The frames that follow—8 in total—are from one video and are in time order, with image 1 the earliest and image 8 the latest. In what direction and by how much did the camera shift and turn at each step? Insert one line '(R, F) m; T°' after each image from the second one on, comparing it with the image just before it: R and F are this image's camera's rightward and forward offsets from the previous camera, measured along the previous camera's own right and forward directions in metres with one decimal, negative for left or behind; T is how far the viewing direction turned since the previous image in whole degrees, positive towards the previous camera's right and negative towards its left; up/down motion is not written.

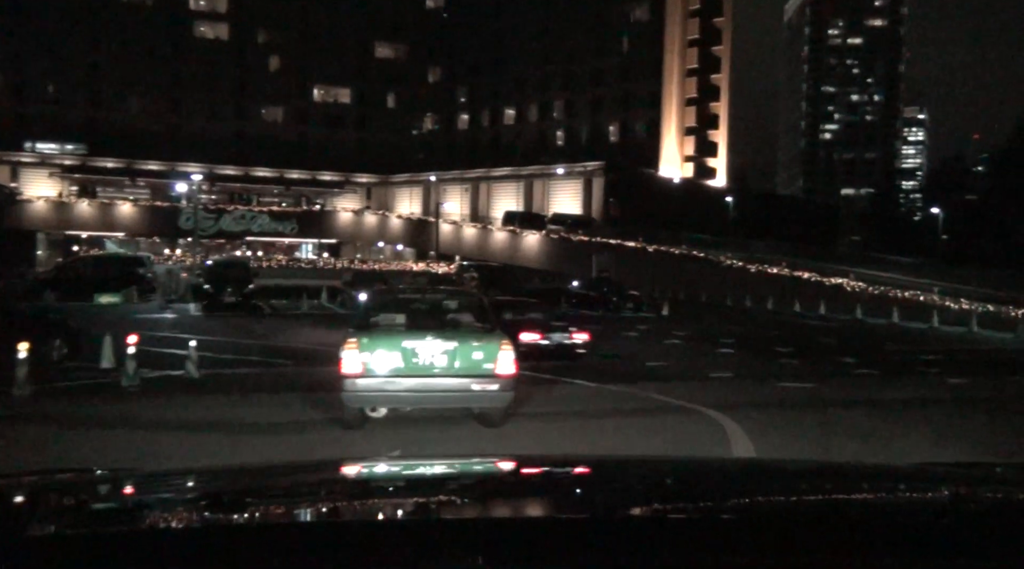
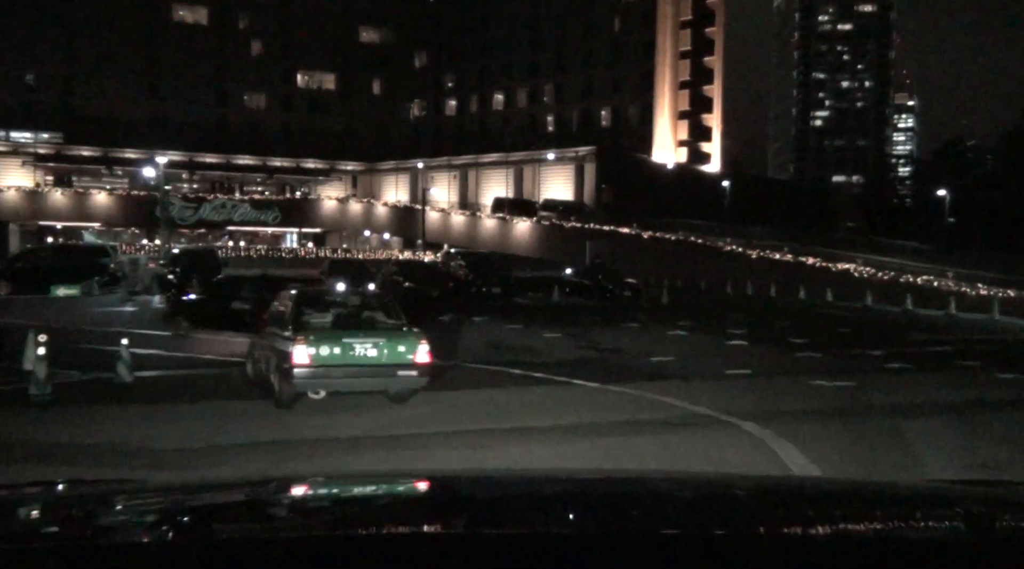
(+0.1, +2.5) m; +1°
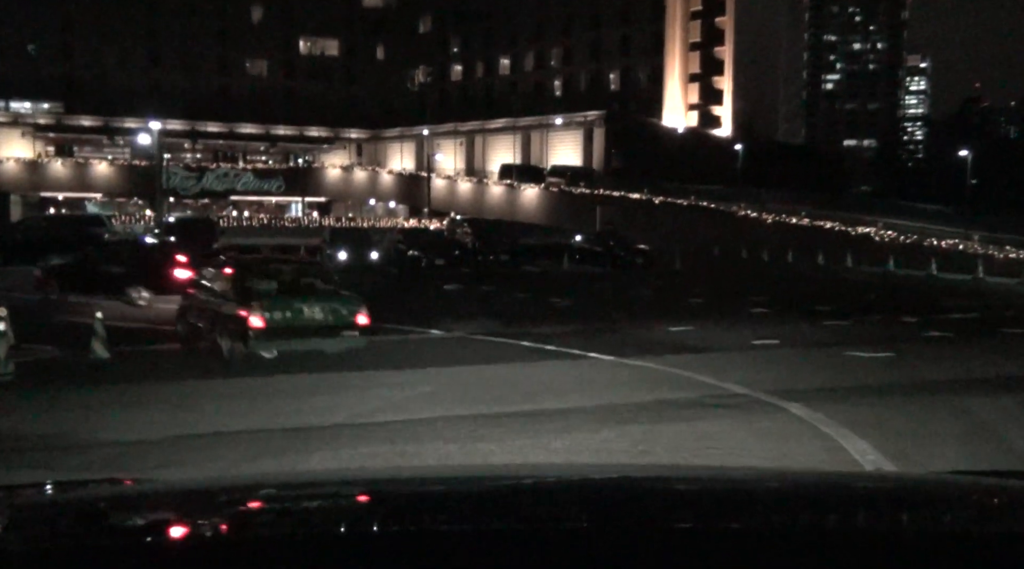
(0.0, +1.3) m; 0°
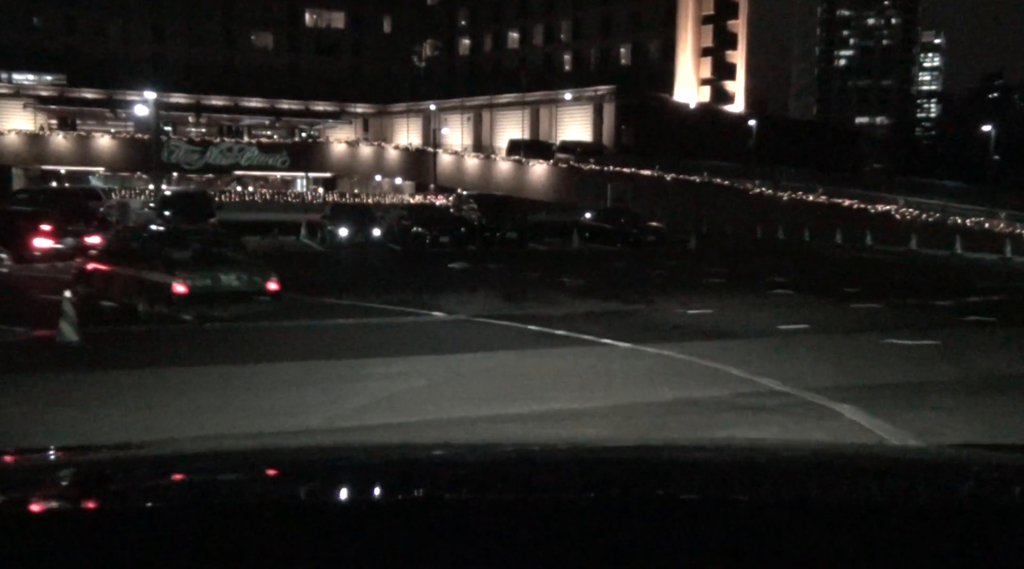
(0.0, +1.2) m; 0°
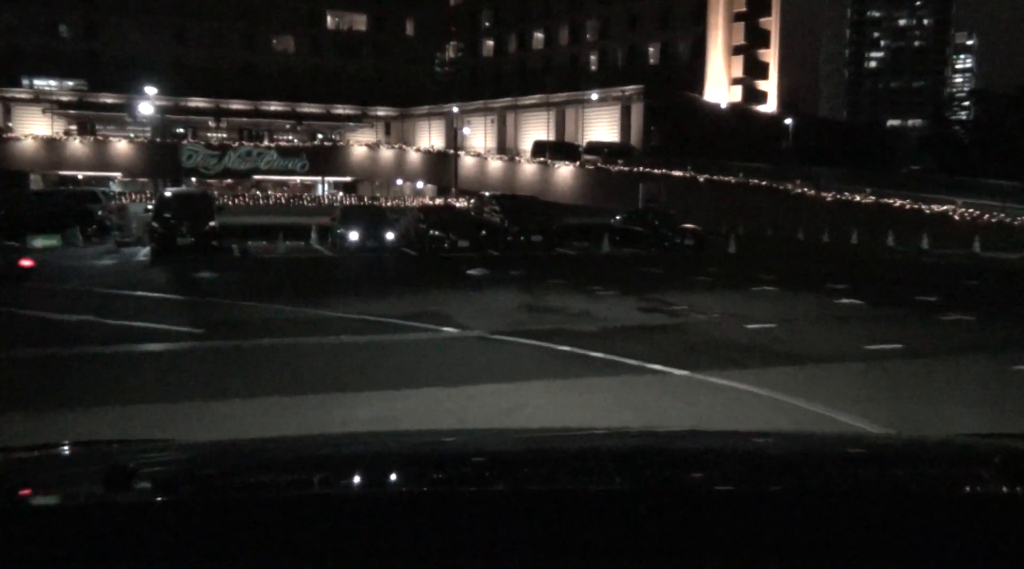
(0.0, +2.6) m; -1°
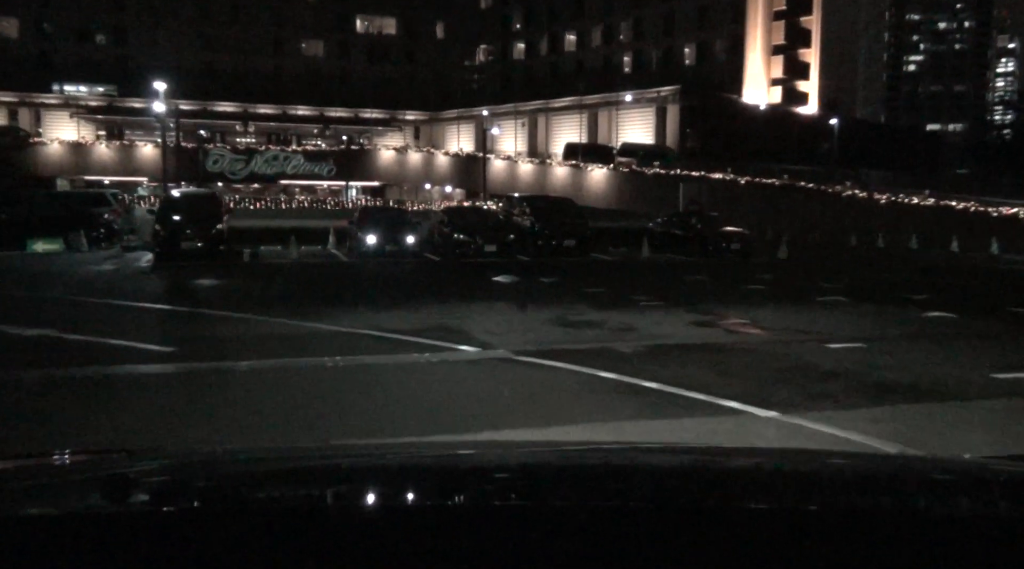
(0.0, +2.4) m; -2°
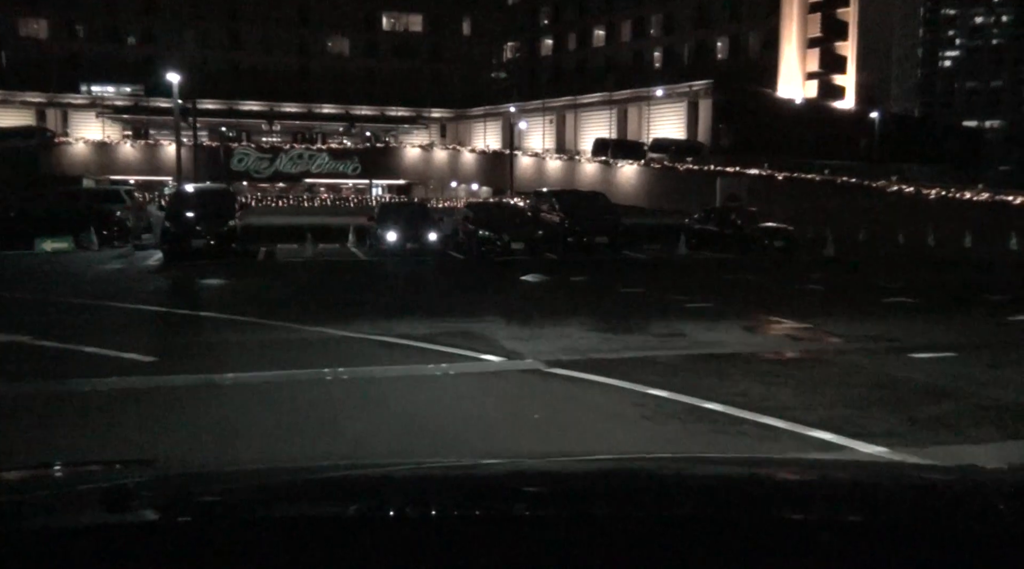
(0.0, +1.6) m; -2°
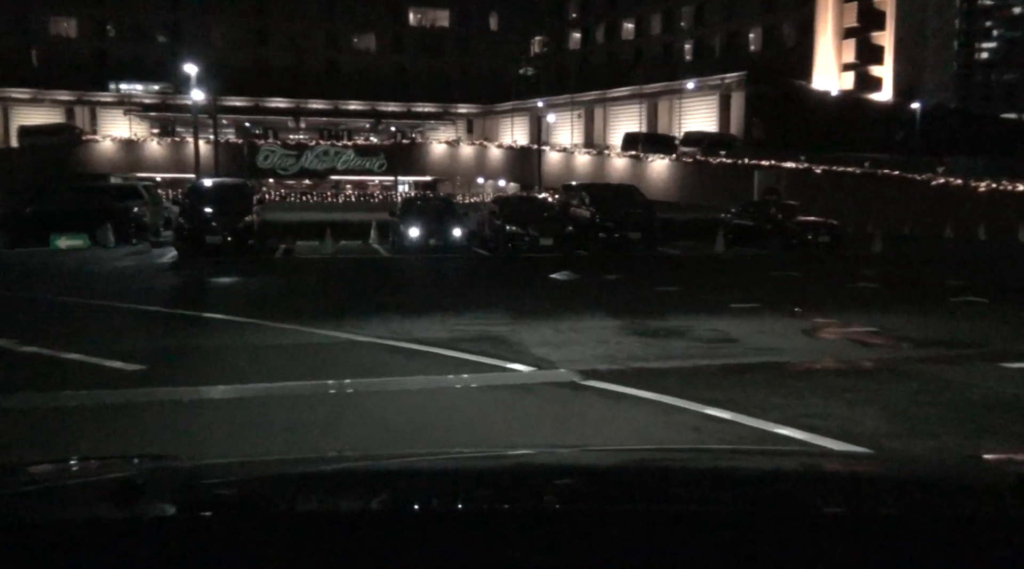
(0.0, +1.2) m; -2°
